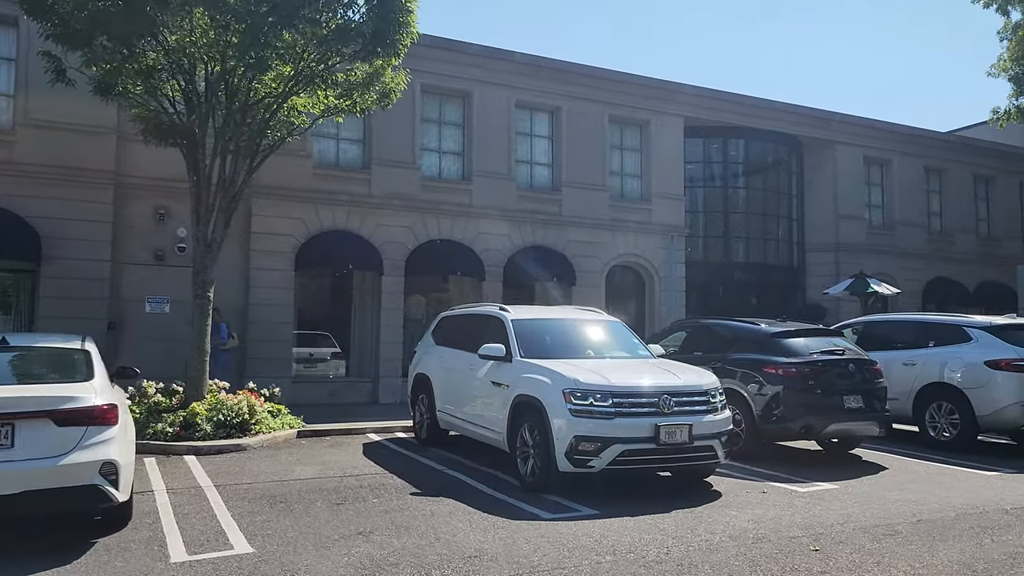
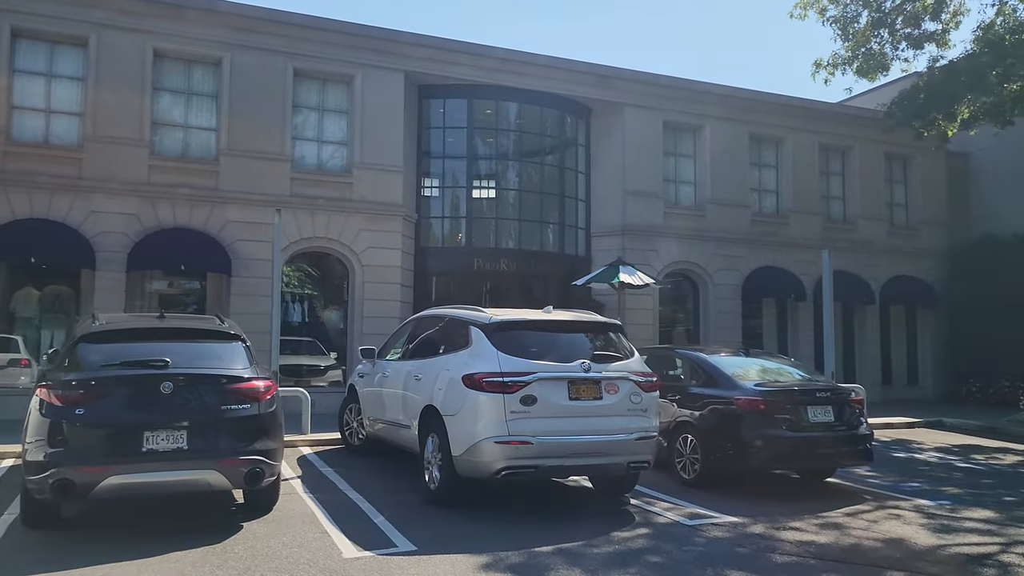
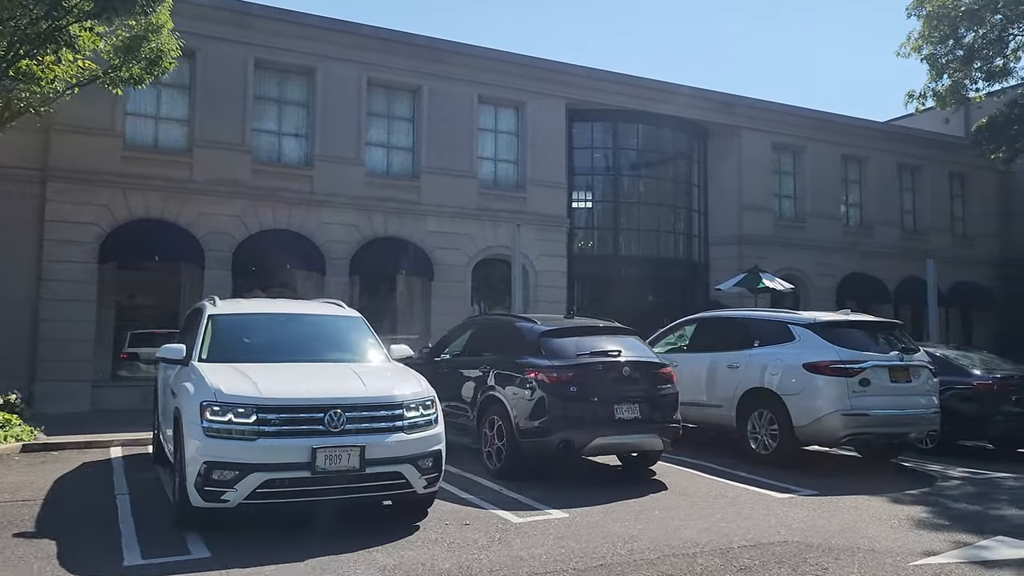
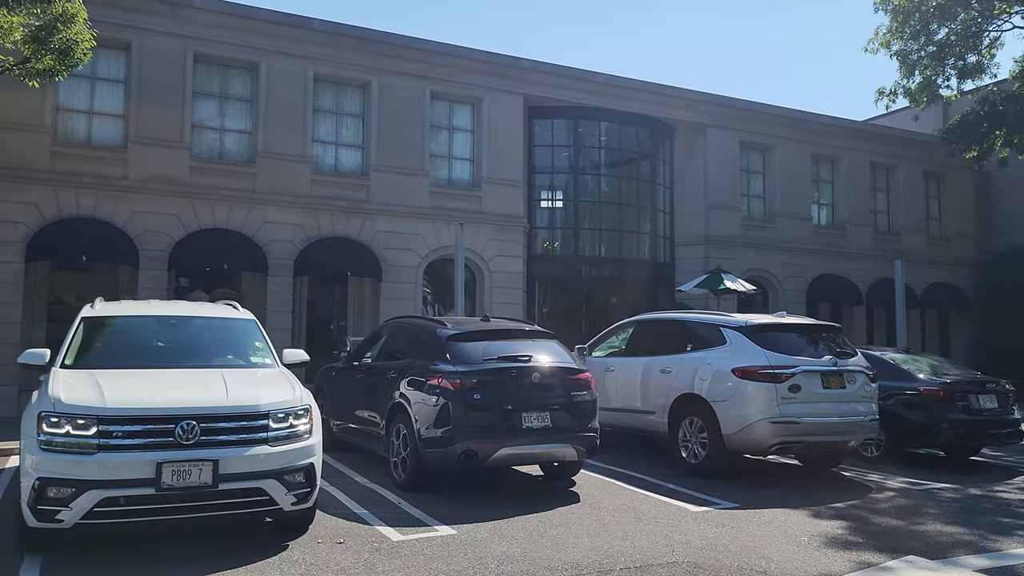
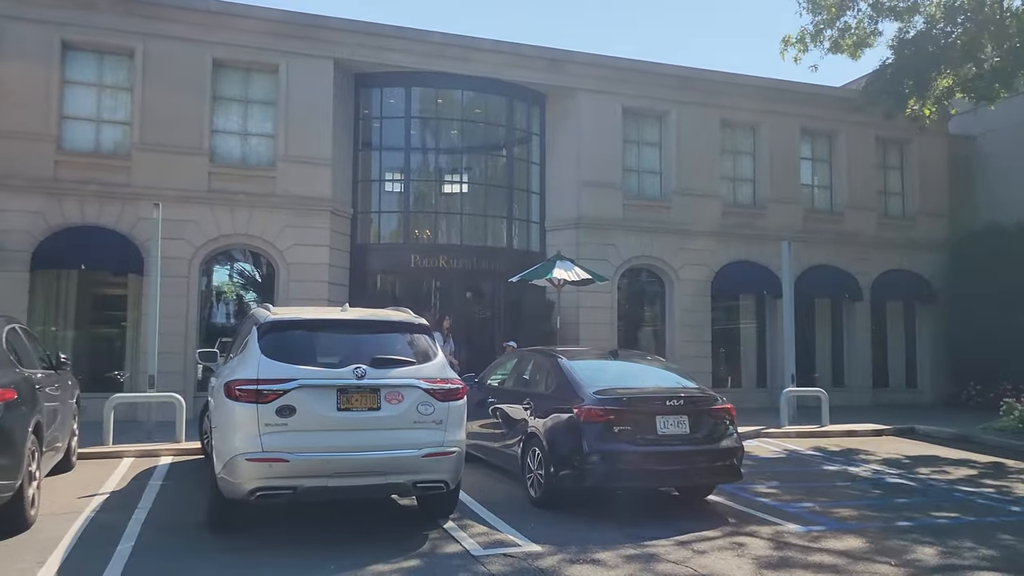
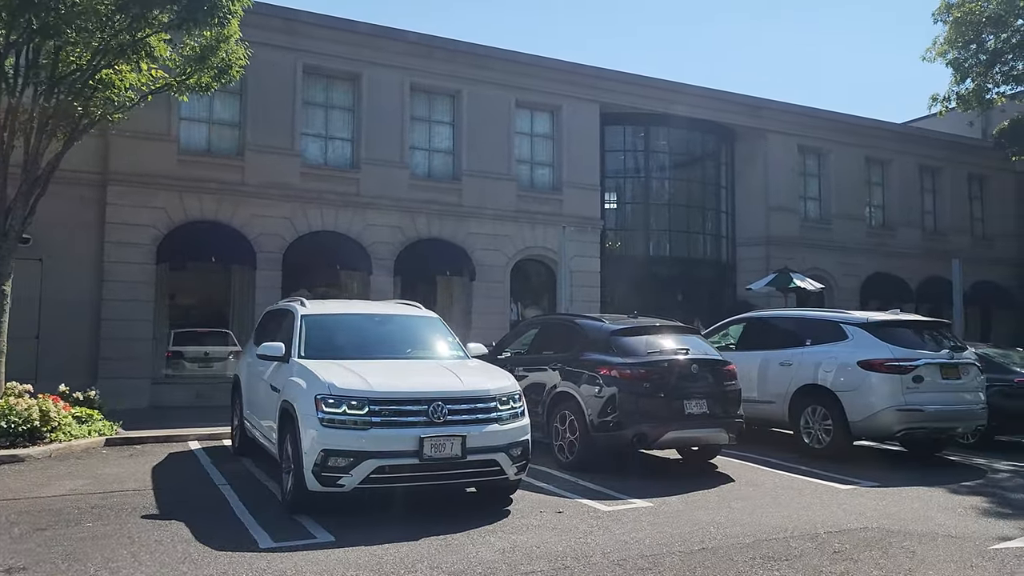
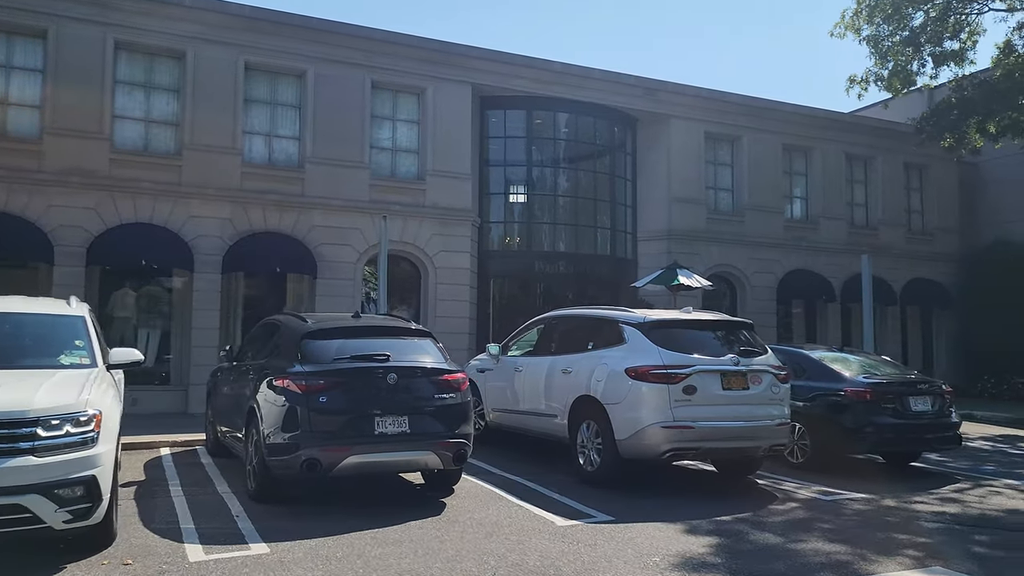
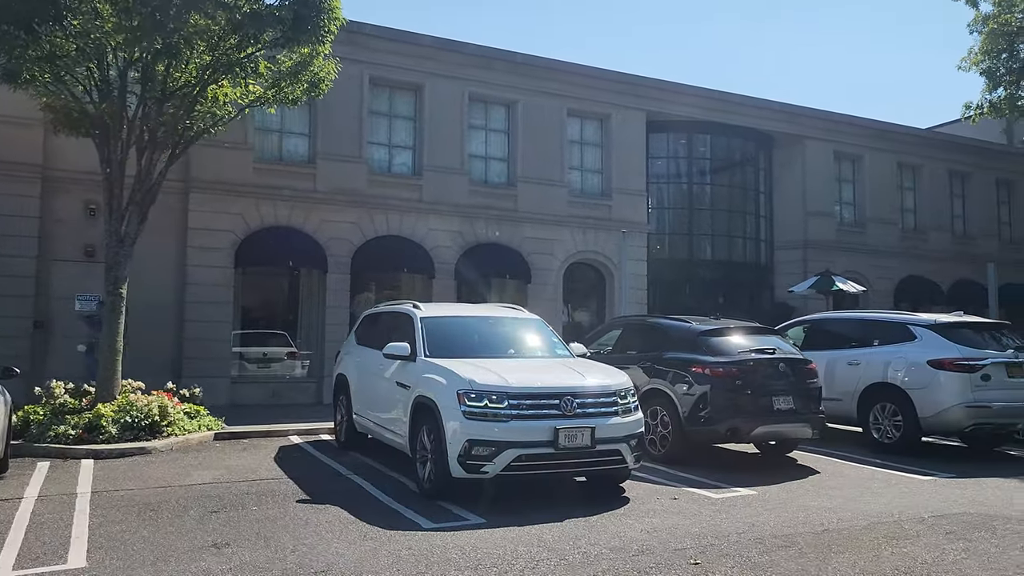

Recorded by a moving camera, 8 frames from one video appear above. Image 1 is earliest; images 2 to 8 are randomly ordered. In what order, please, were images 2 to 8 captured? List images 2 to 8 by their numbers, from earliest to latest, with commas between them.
8, 6, 3, 4, 7, 2, 5
